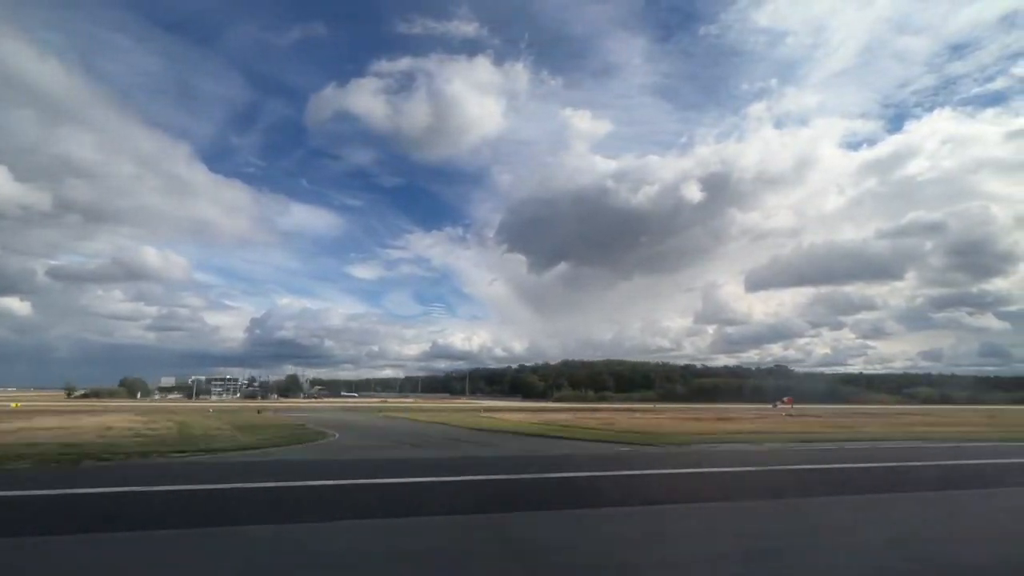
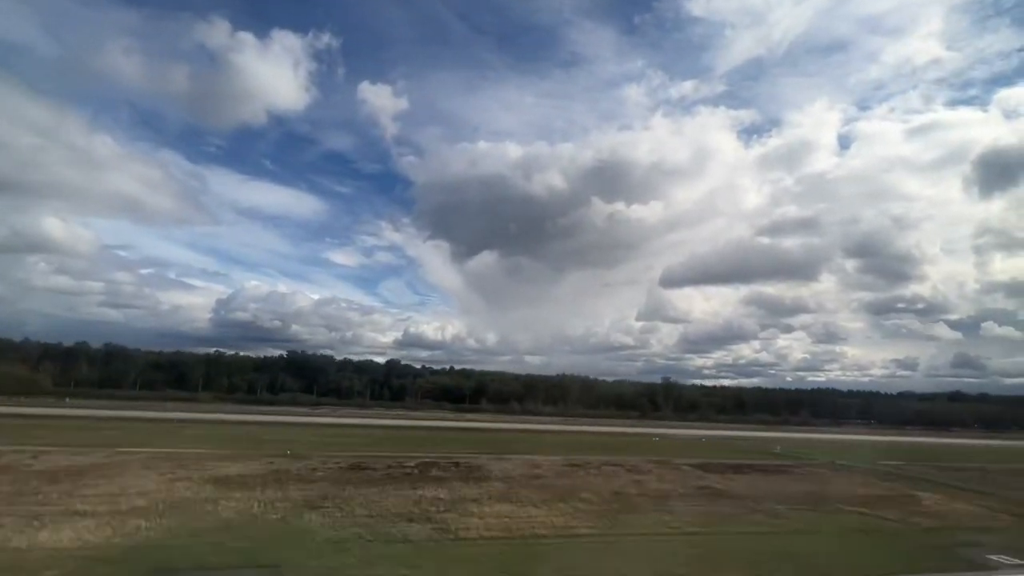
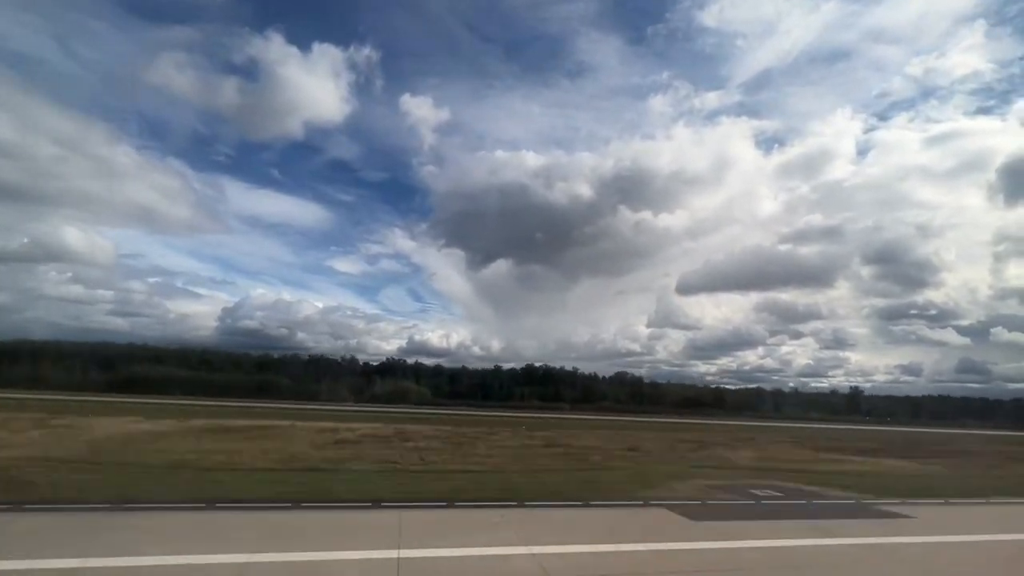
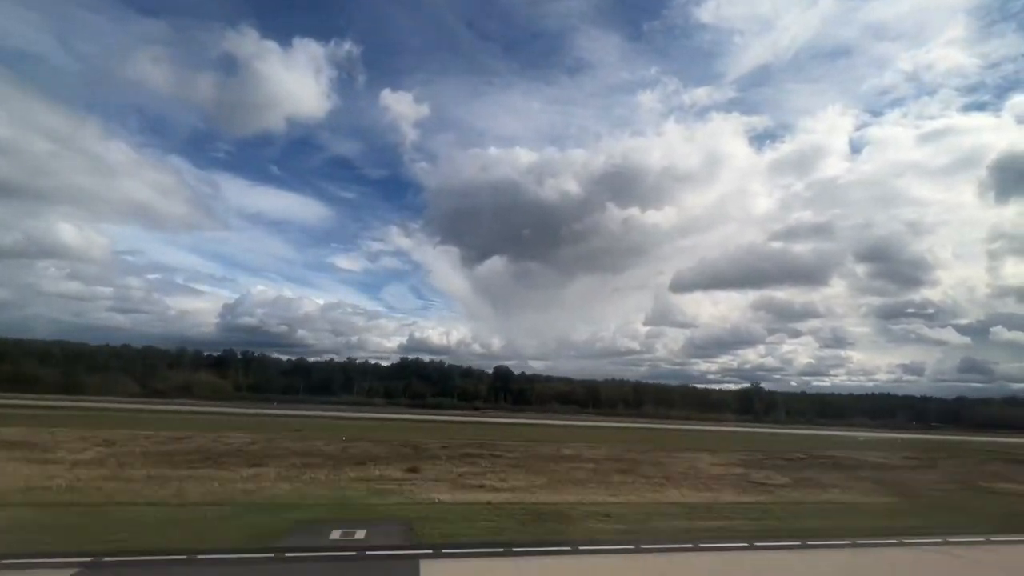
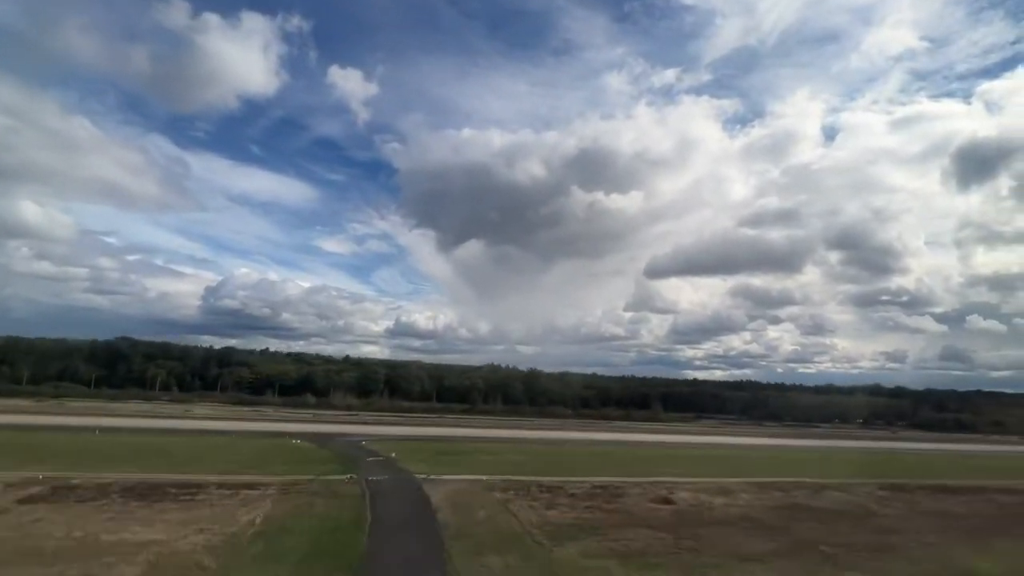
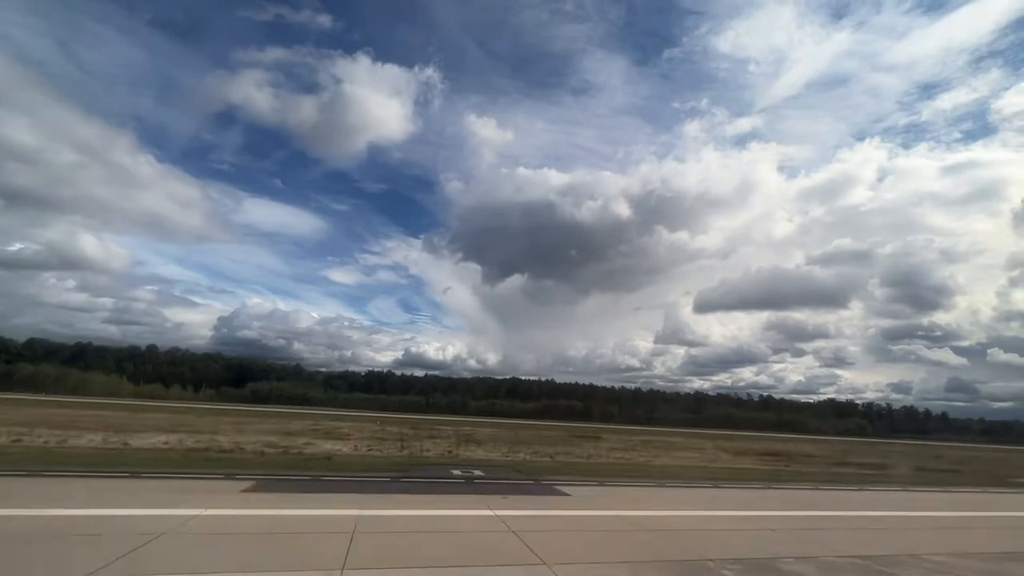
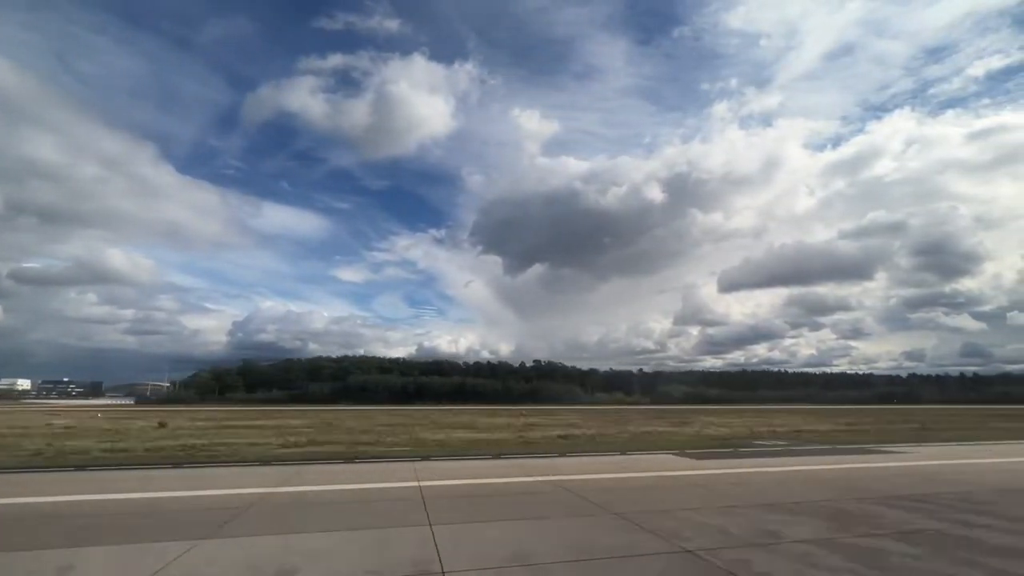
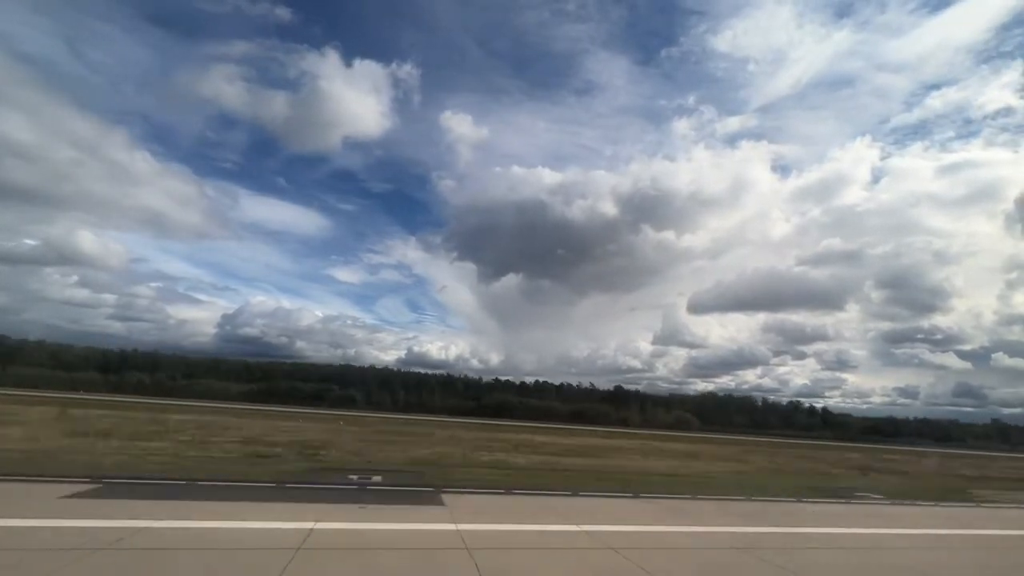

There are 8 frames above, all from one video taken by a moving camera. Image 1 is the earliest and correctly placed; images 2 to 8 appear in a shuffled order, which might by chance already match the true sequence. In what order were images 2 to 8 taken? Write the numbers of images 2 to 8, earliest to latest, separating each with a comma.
7, 6, 8, 3, 4, 2, 5
